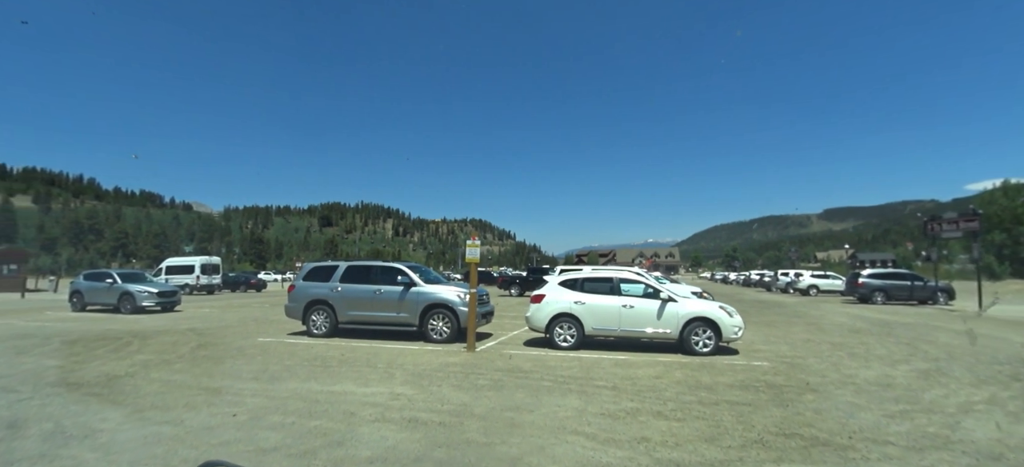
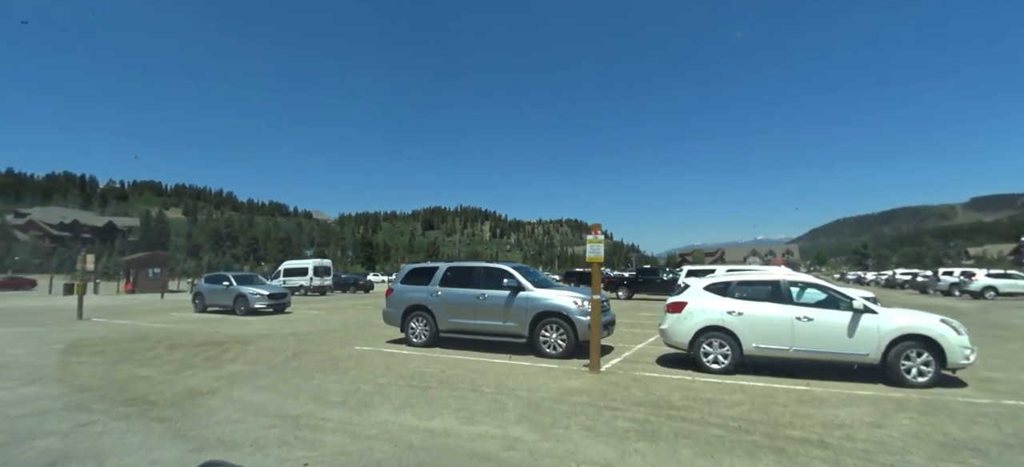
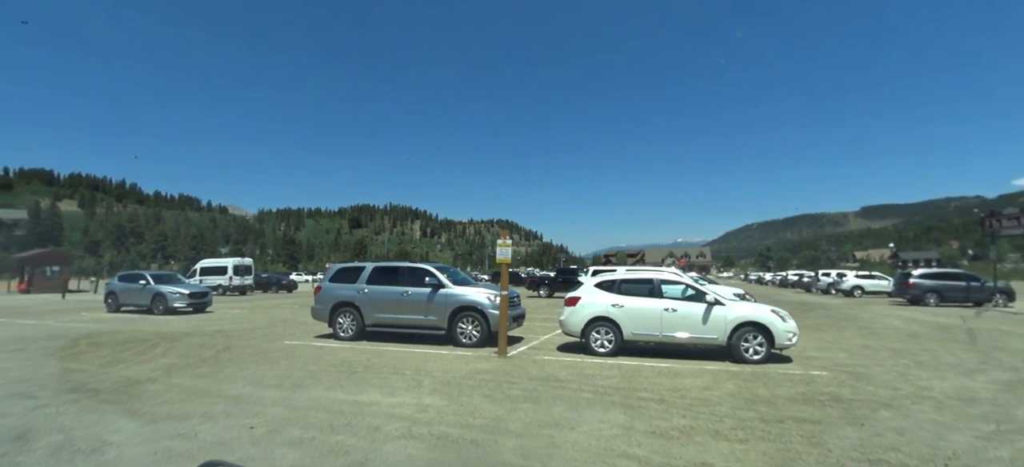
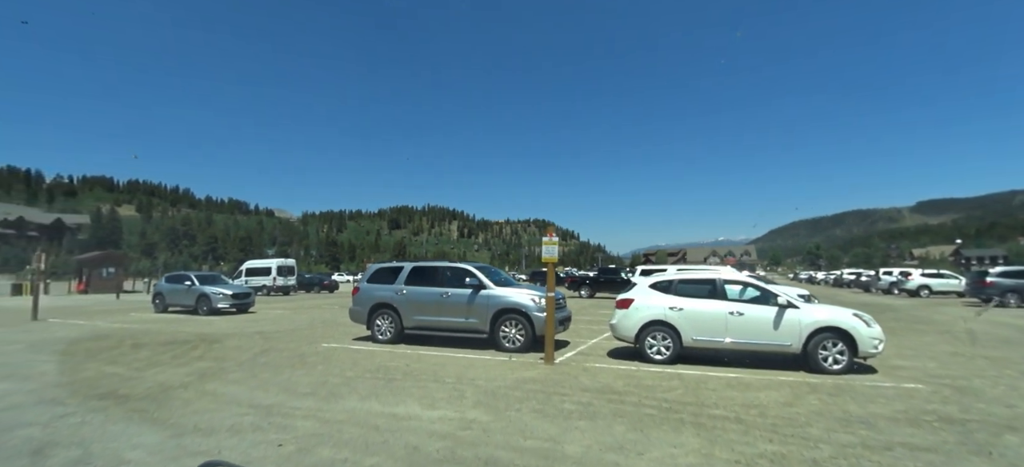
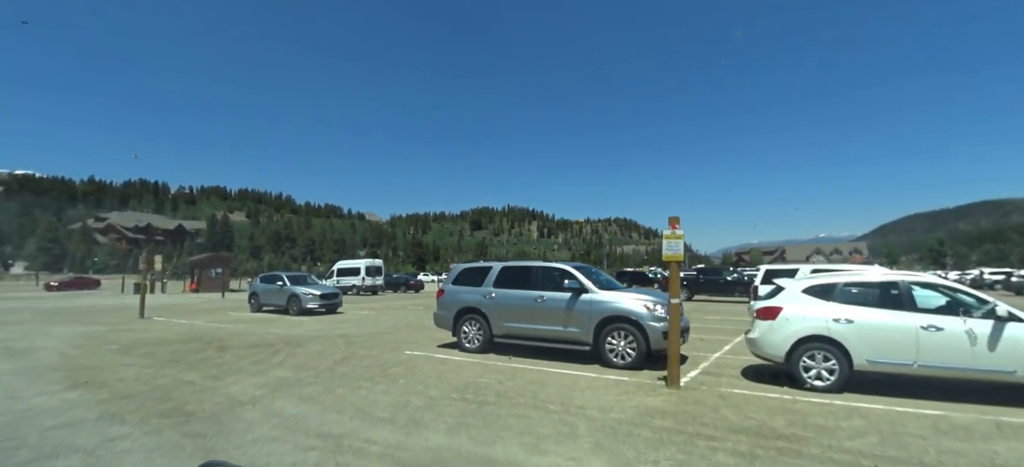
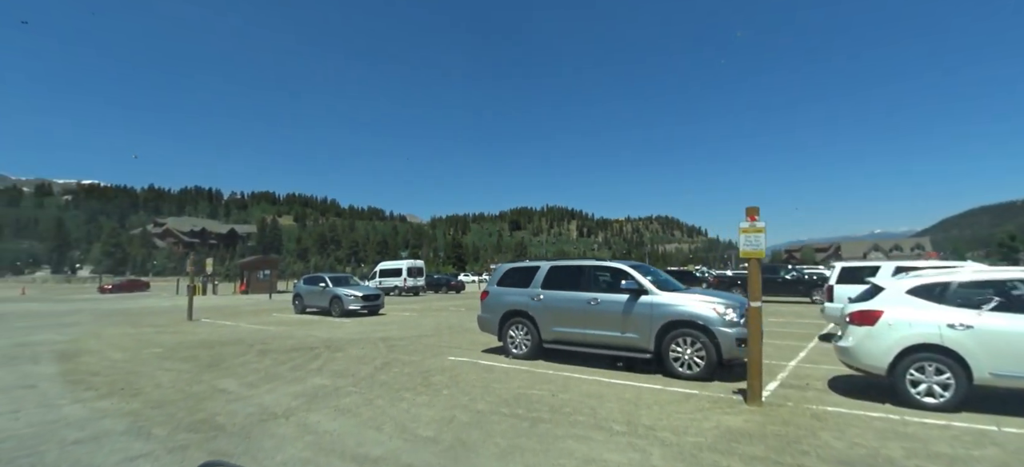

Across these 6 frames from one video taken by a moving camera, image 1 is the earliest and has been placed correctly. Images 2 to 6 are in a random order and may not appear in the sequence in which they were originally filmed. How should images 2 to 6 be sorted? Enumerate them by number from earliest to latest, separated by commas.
3, 4, 2, 5, 6
